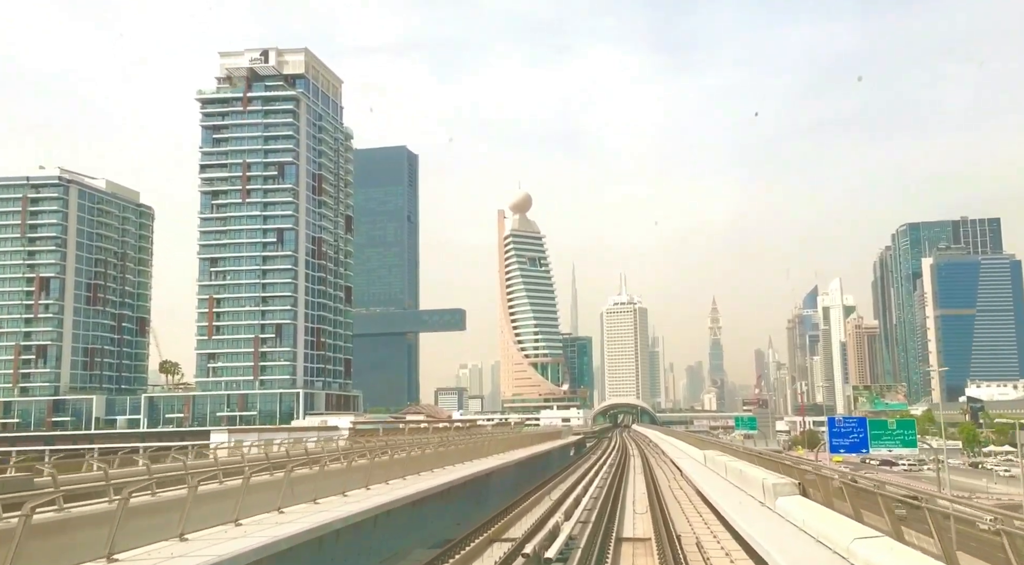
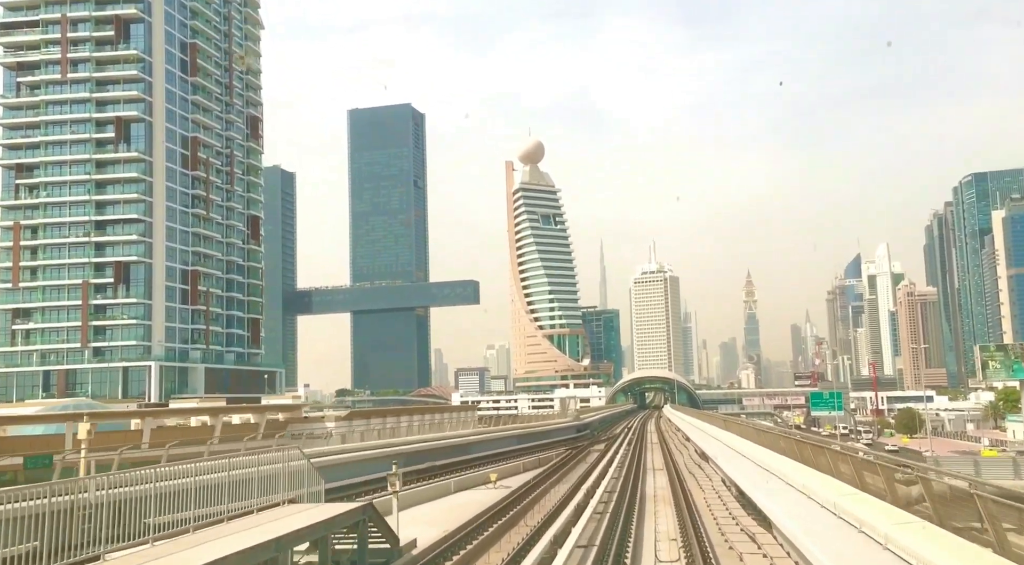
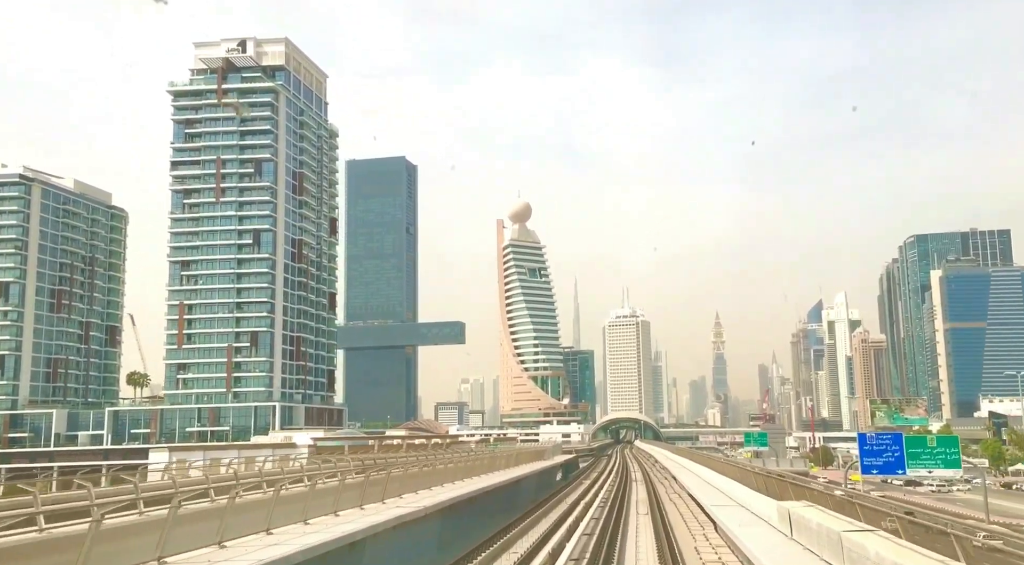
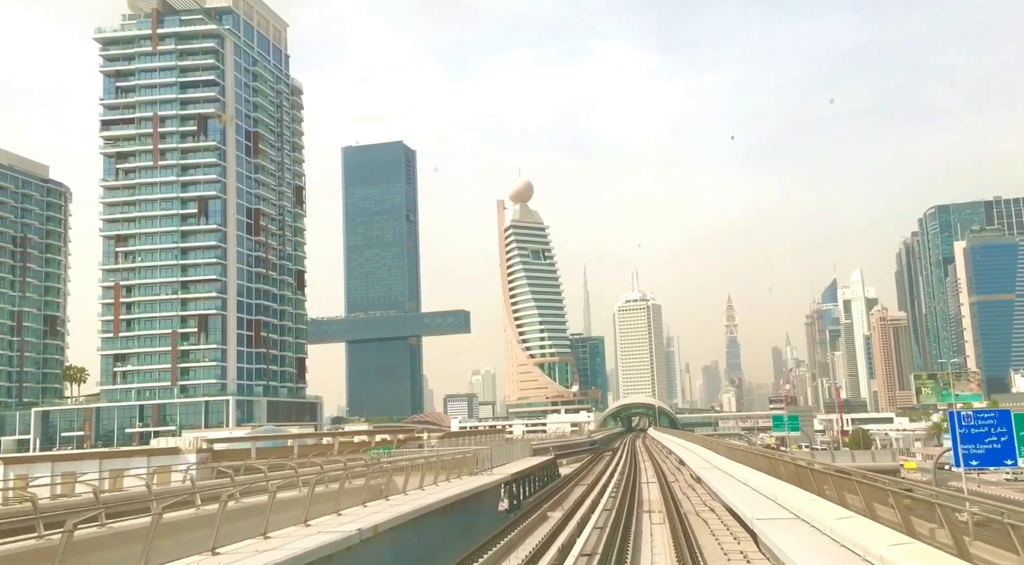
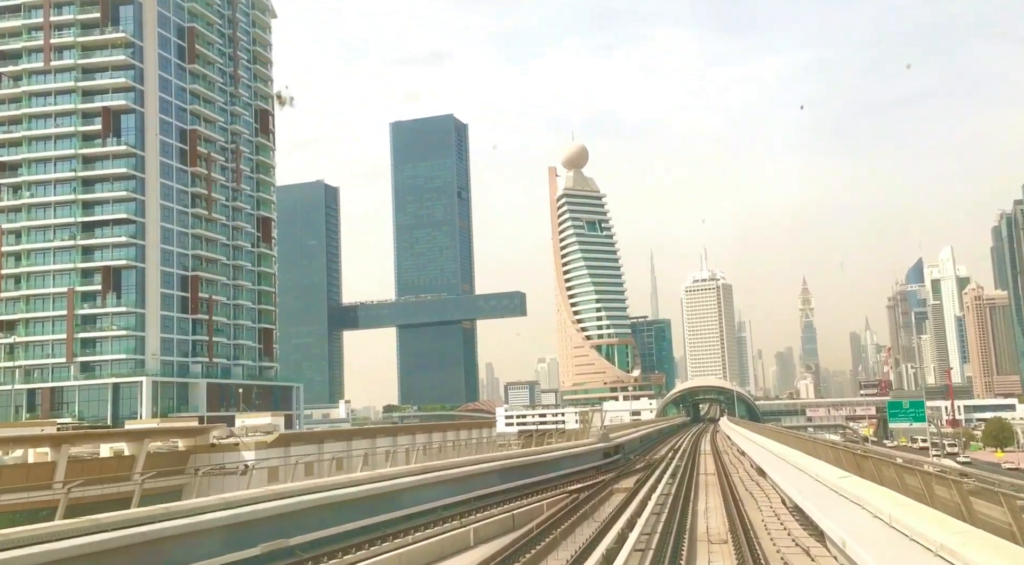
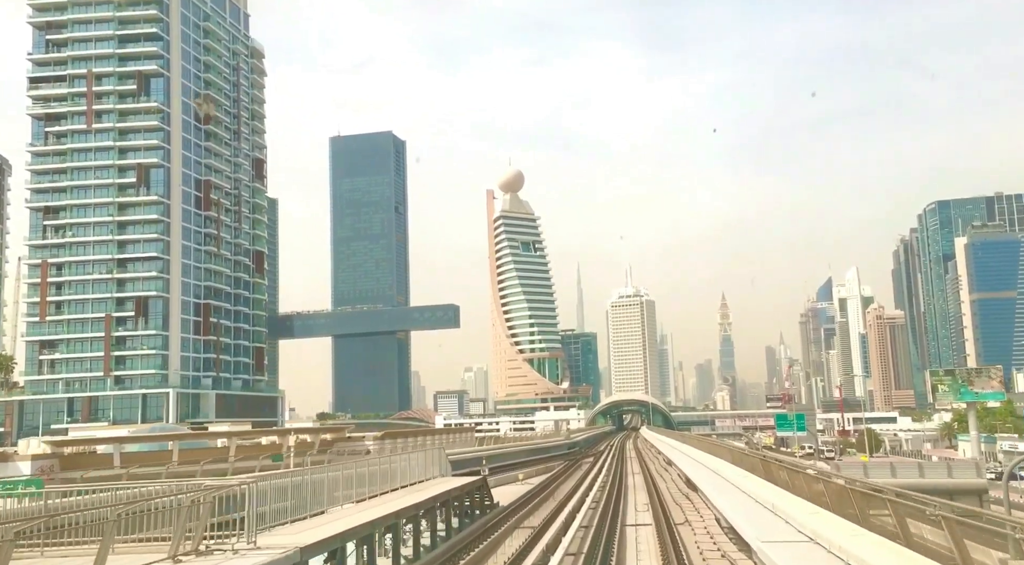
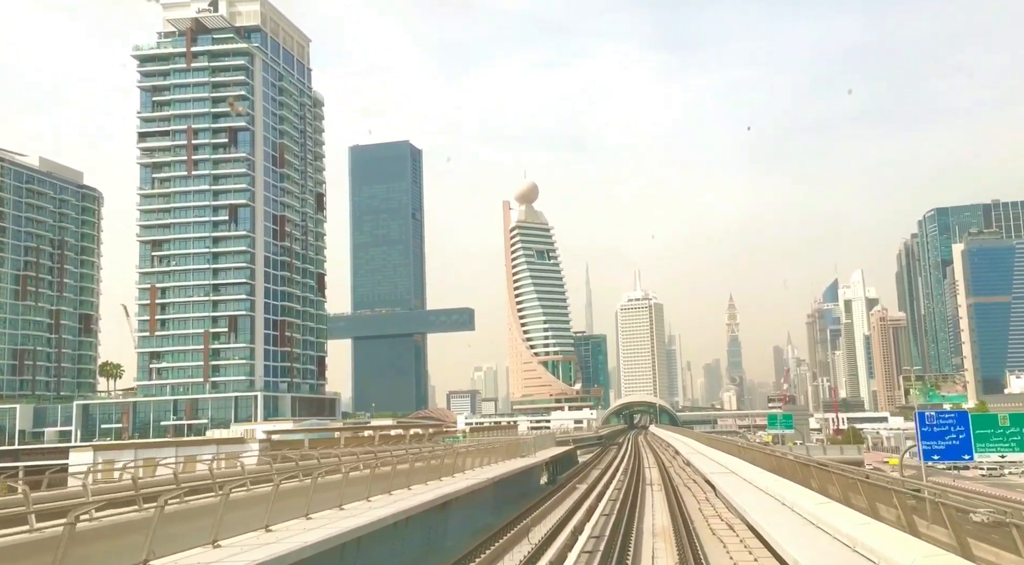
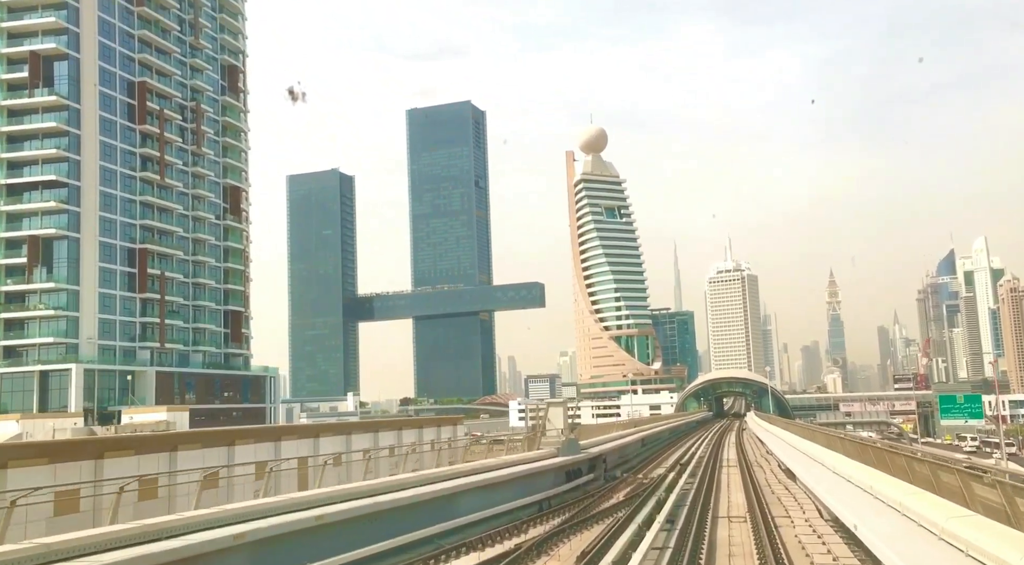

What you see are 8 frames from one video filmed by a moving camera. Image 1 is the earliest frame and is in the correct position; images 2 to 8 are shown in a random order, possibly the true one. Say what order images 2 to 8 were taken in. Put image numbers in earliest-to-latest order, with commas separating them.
3, 7, 4, 6, 2, 5, 8
